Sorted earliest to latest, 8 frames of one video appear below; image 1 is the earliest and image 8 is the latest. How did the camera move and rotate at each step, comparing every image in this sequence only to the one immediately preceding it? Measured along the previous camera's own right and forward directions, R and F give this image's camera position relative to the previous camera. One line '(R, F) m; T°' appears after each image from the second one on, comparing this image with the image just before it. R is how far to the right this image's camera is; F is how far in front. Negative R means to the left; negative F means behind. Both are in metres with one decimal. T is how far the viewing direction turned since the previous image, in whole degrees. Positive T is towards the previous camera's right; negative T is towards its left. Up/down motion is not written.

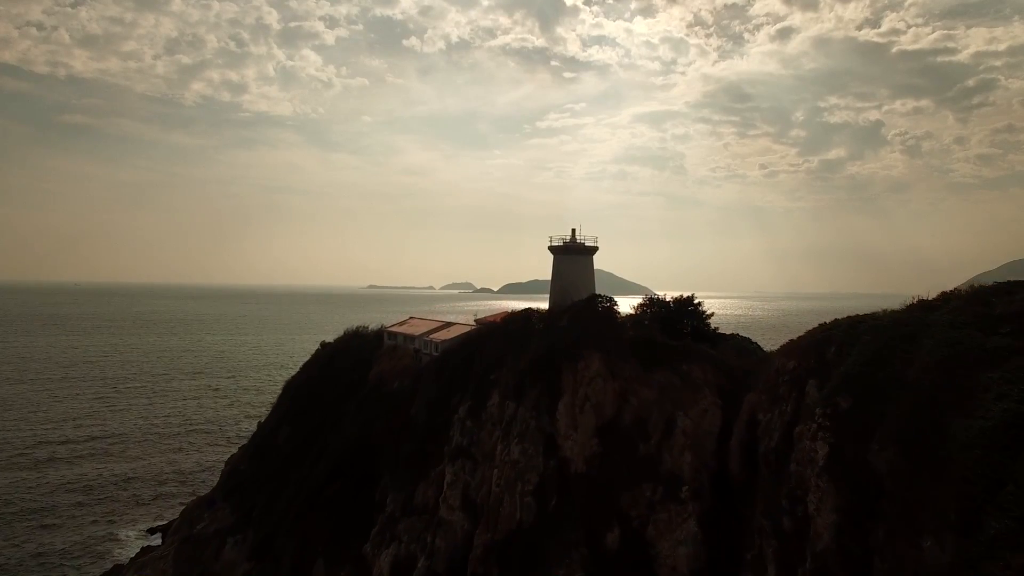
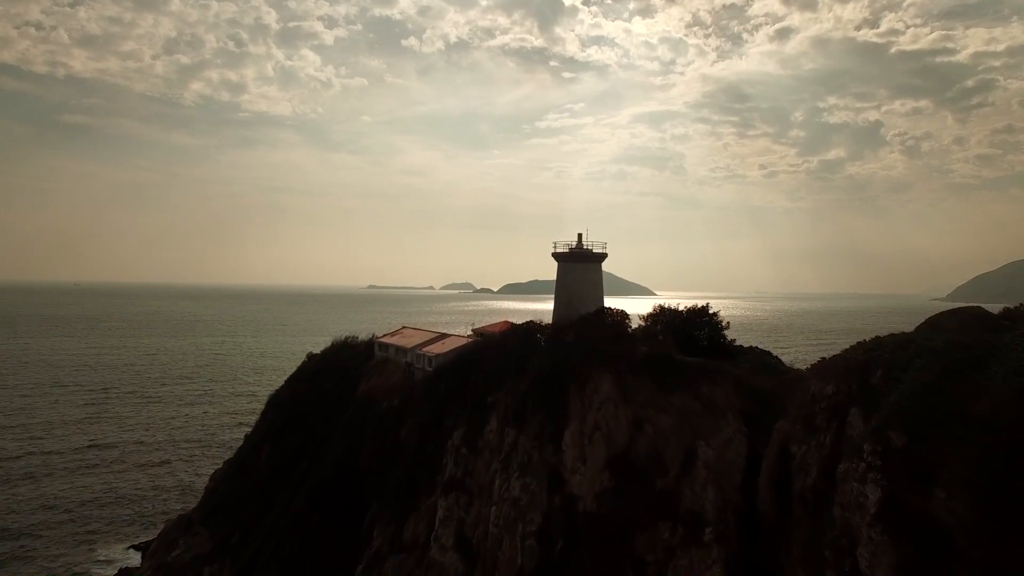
(0.0, +2.3) m; 0°
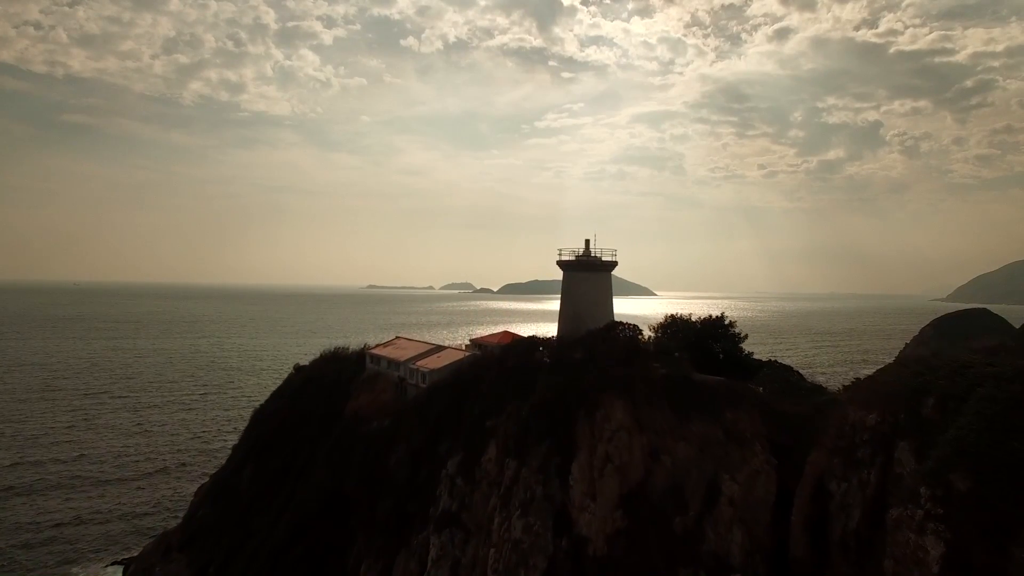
(-0.3, +1.3) m; 0°
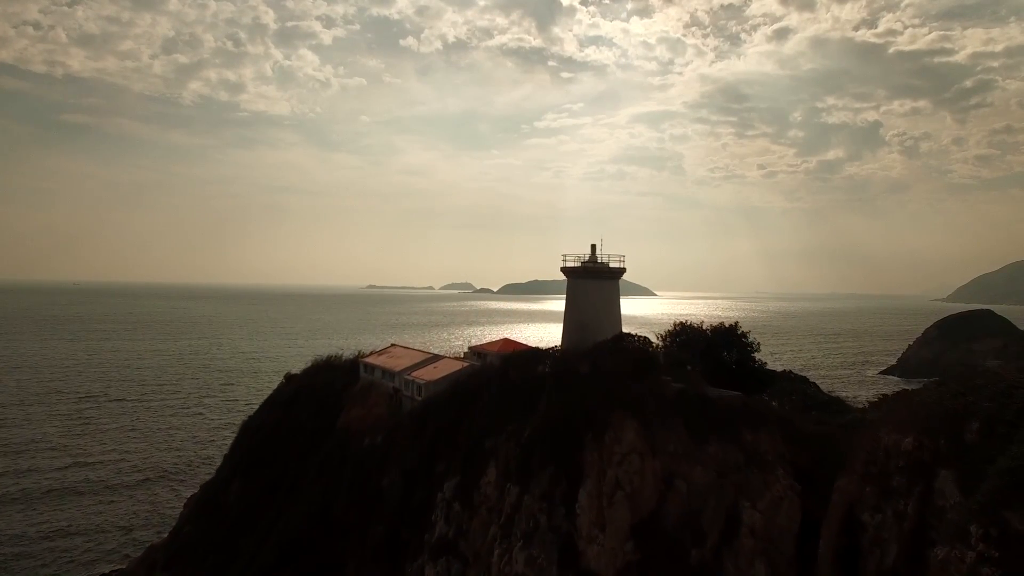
(-0.7, +0.3) m; 0°
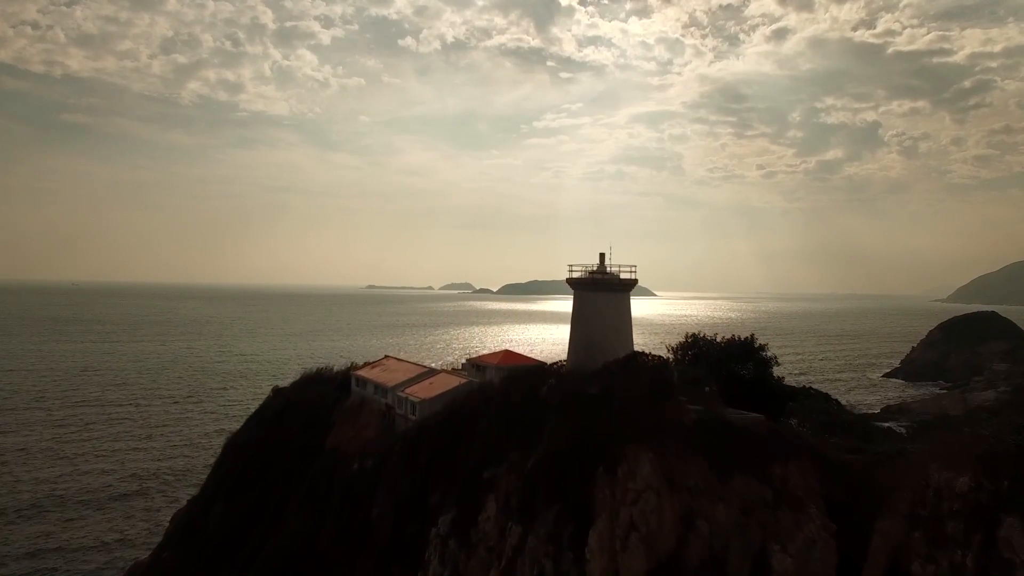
(-1.3, -0.9) m; 0°
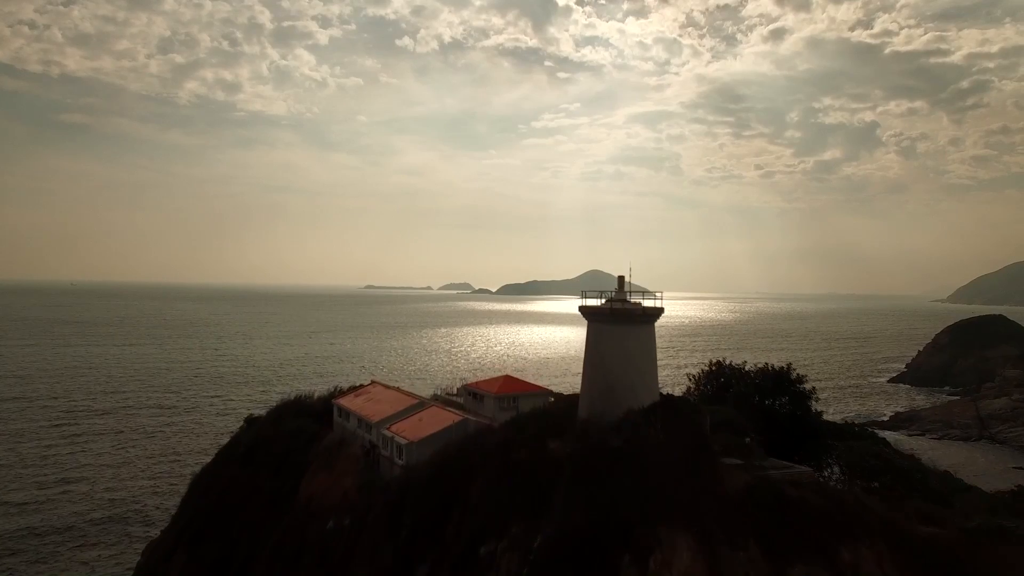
(-0.1, +3.5) m; 0°
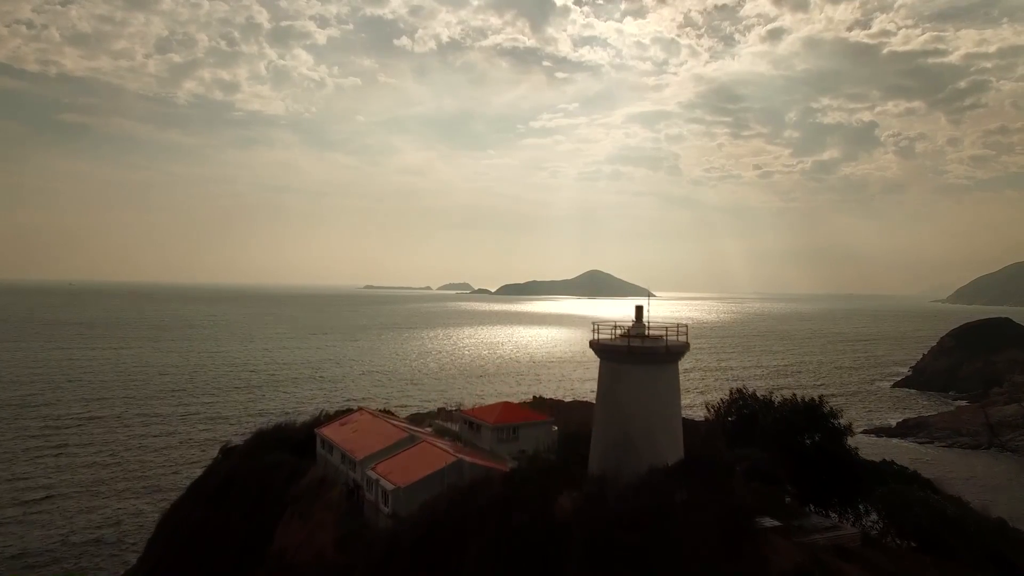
(-0.1, +2.6) m; 0°
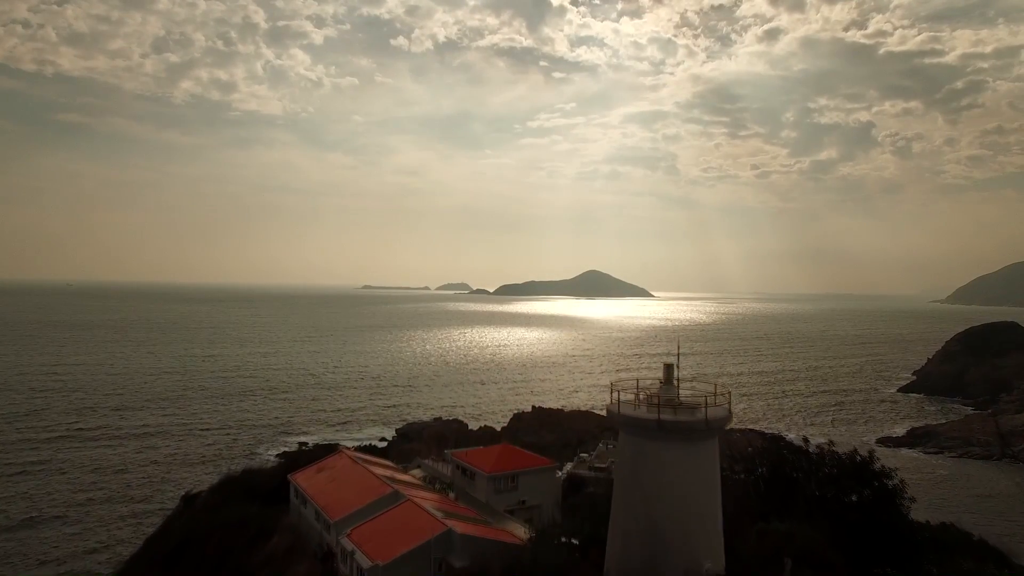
(0.0, +3.1) m; 0°
